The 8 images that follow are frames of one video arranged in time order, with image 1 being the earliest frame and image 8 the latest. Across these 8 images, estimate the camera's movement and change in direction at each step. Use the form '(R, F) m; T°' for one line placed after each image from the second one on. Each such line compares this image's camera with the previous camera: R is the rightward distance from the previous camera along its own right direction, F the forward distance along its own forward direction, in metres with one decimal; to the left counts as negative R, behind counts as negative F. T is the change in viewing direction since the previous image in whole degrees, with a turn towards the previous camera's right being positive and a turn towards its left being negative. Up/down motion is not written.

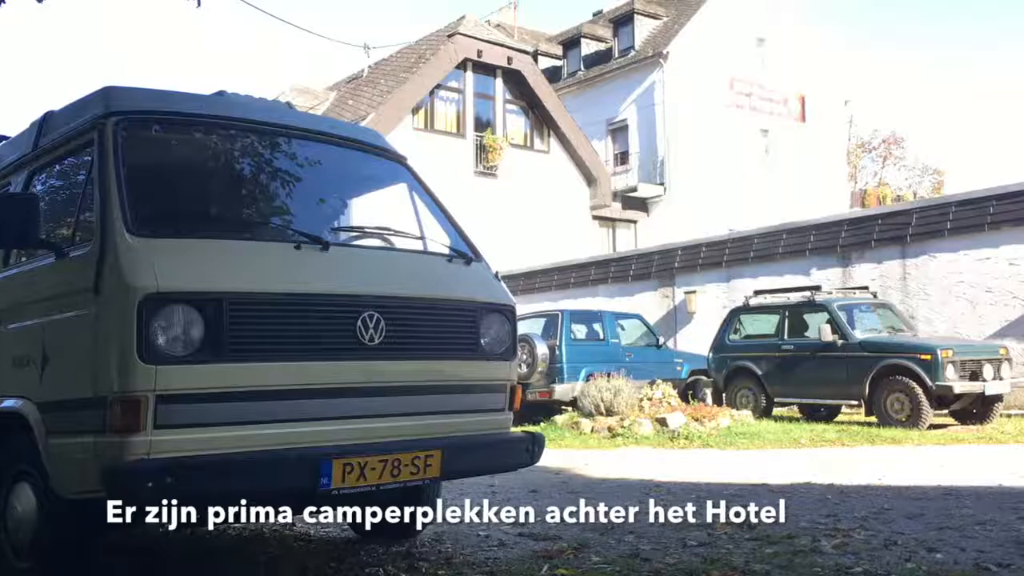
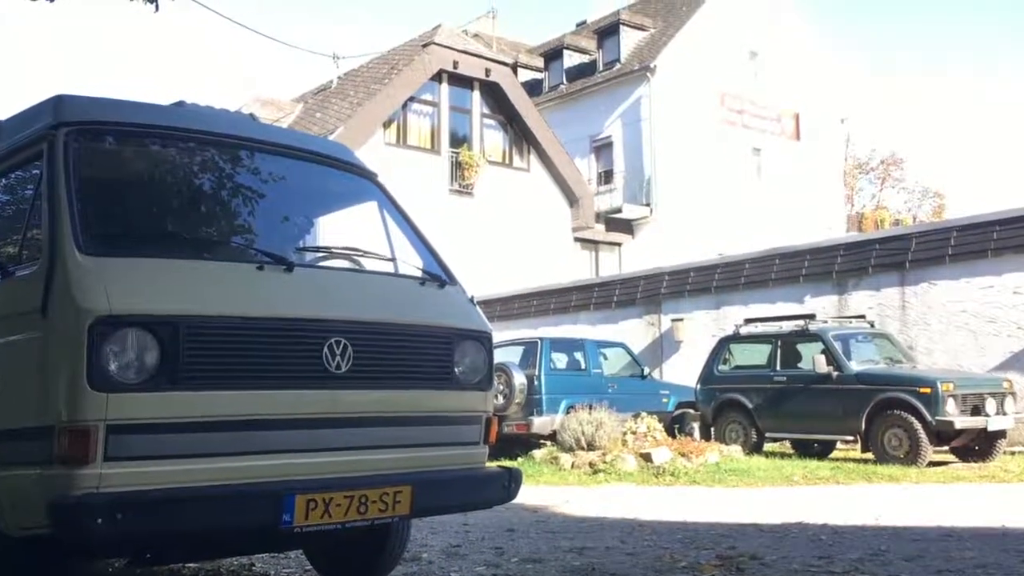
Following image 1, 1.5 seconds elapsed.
(0.0, +0.4) m; +1°
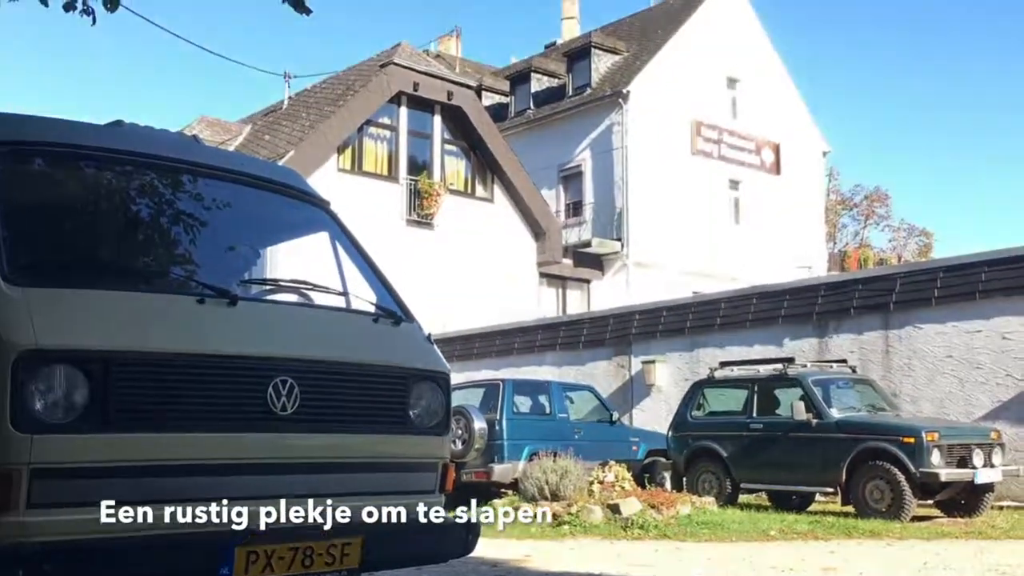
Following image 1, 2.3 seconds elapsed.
(0.0, +0.4) m; +2°
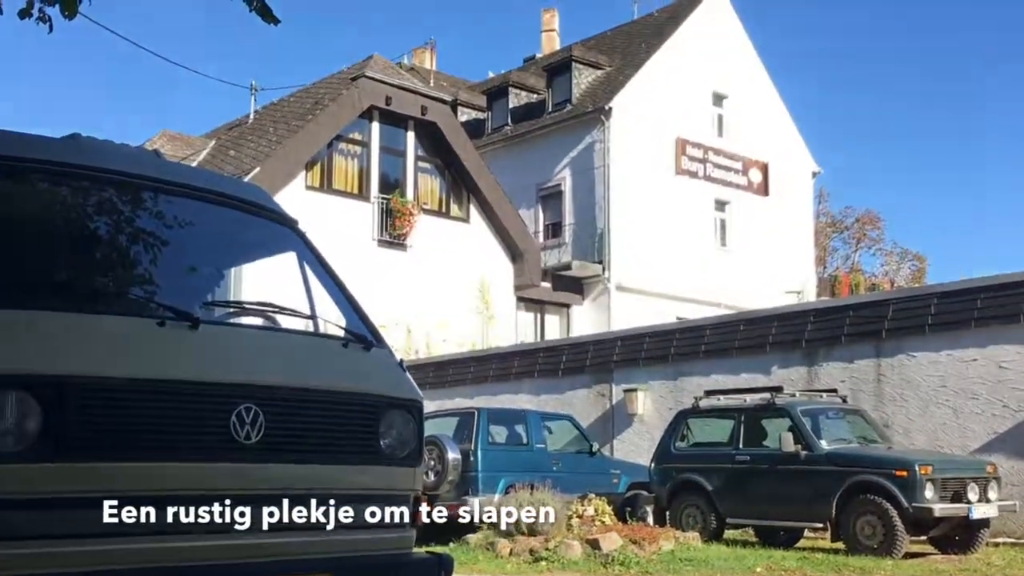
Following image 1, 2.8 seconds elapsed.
(0.0, +0.3) m; +1°
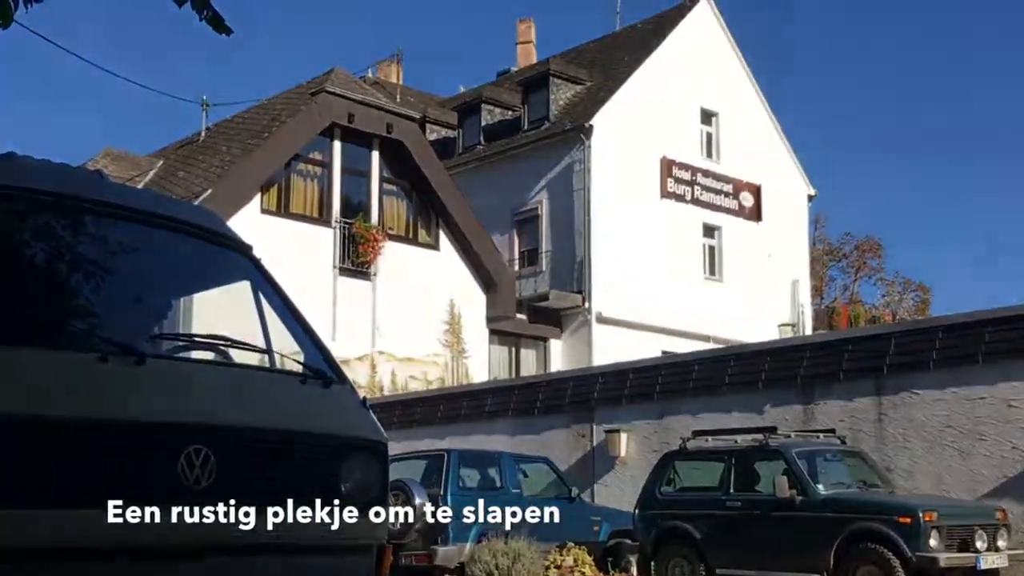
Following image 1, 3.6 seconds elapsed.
(0.0, +0.5) m; +1°
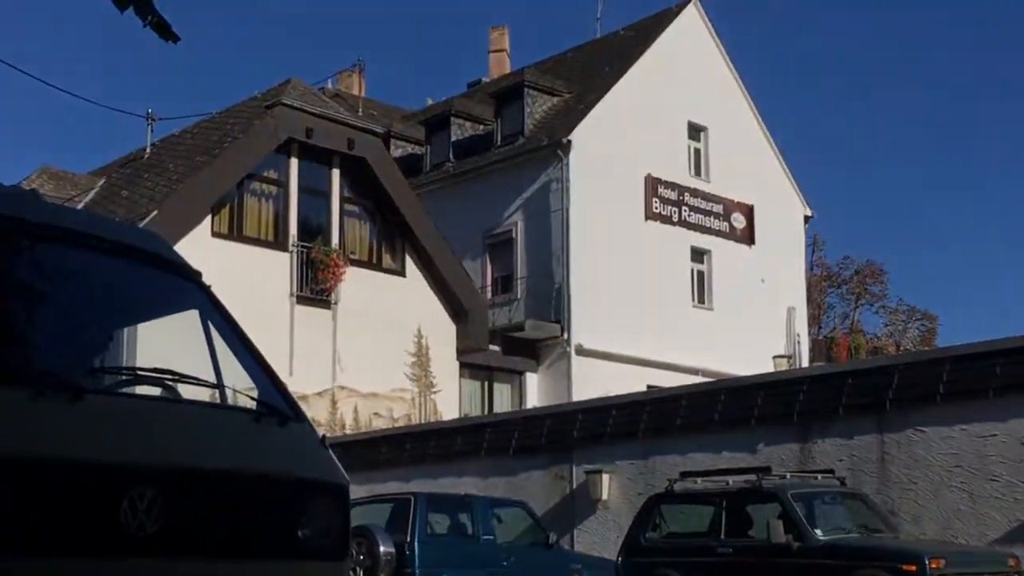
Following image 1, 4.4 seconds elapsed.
(+0.1, +0.4) m; +1°
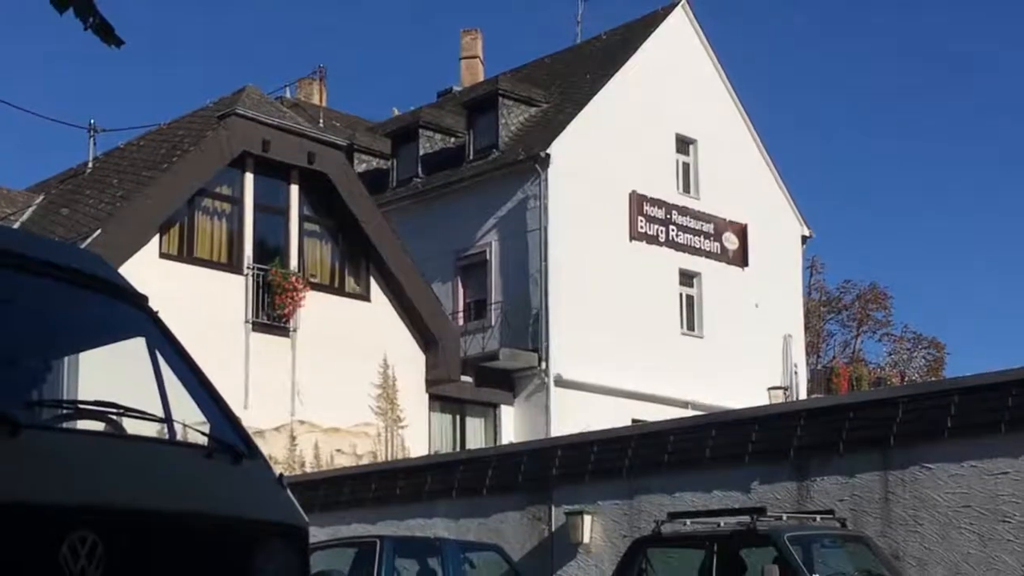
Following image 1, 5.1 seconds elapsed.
(+0.1, +0.4) m; 0°
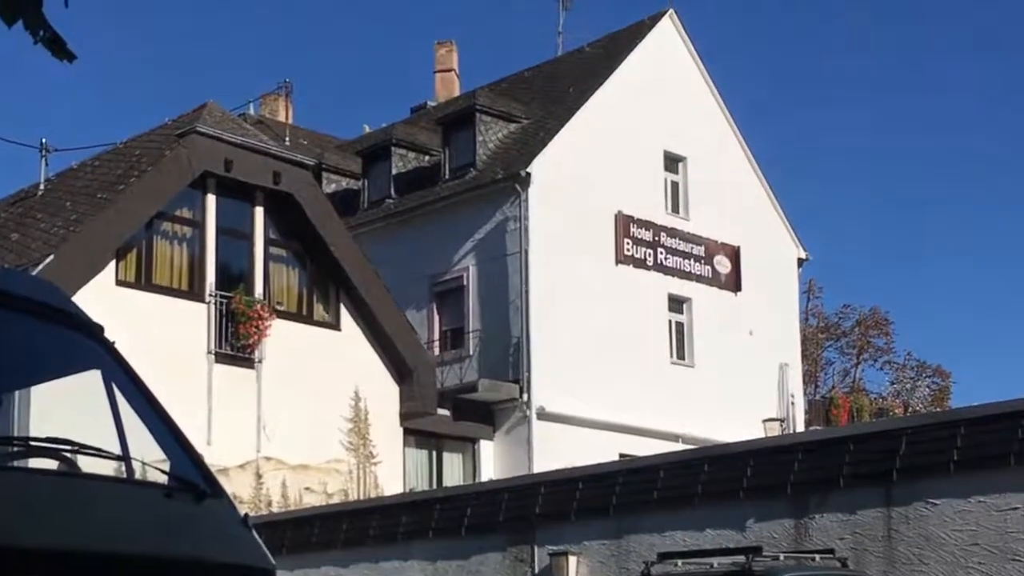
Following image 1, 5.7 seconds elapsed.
(+0.1, +0.3) m; 0°
